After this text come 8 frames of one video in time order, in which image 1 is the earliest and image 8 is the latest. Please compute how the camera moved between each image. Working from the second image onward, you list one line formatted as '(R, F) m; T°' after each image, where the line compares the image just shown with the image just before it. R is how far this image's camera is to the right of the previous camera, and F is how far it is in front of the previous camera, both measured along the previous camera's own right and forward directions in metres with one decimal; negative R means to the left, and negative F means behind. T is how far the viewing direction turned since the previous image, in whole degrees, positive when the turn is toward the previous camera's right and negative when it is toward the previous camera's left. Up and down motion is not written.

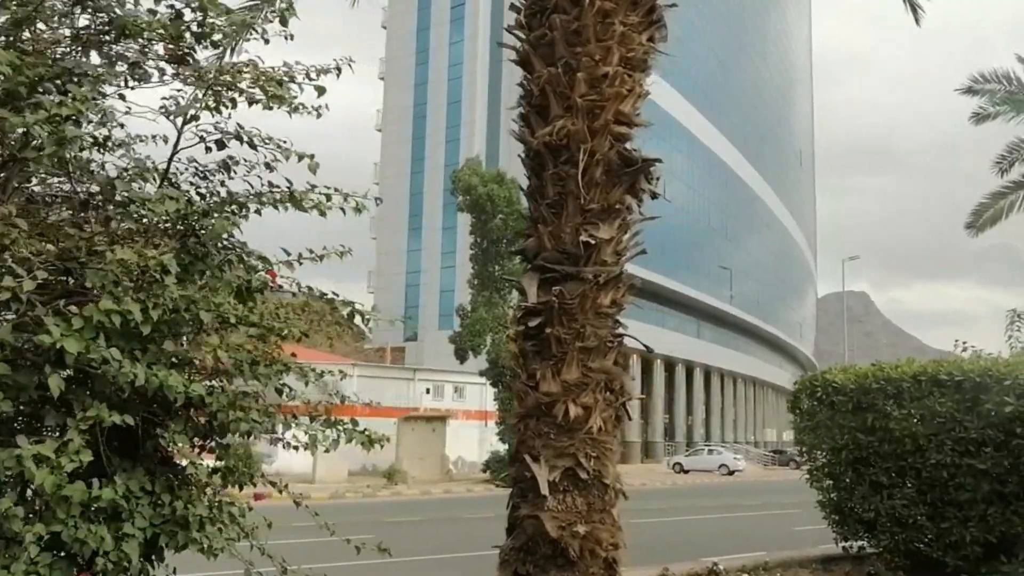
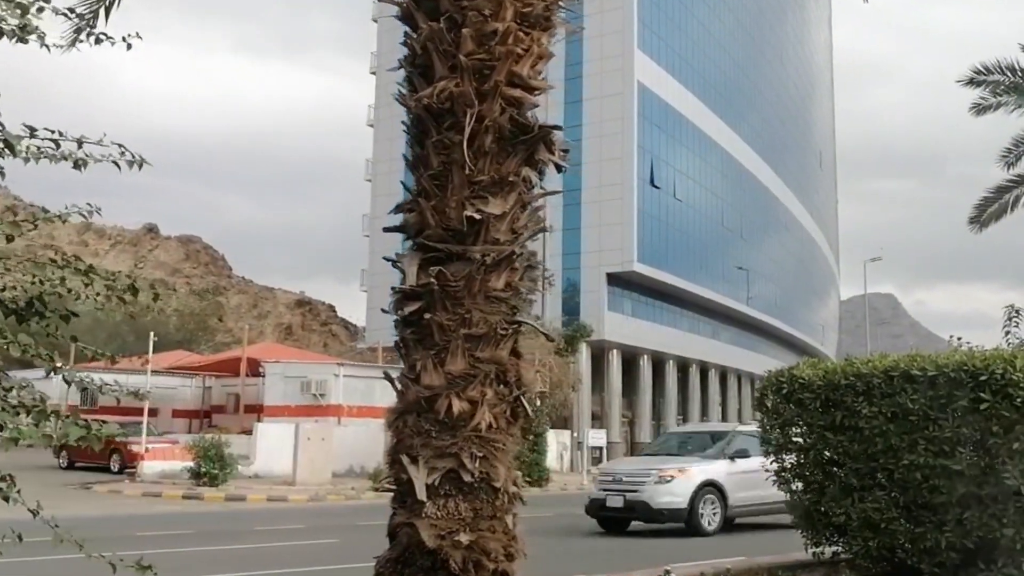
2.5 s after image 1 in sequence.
(+0.6, +0.5) m; -1°
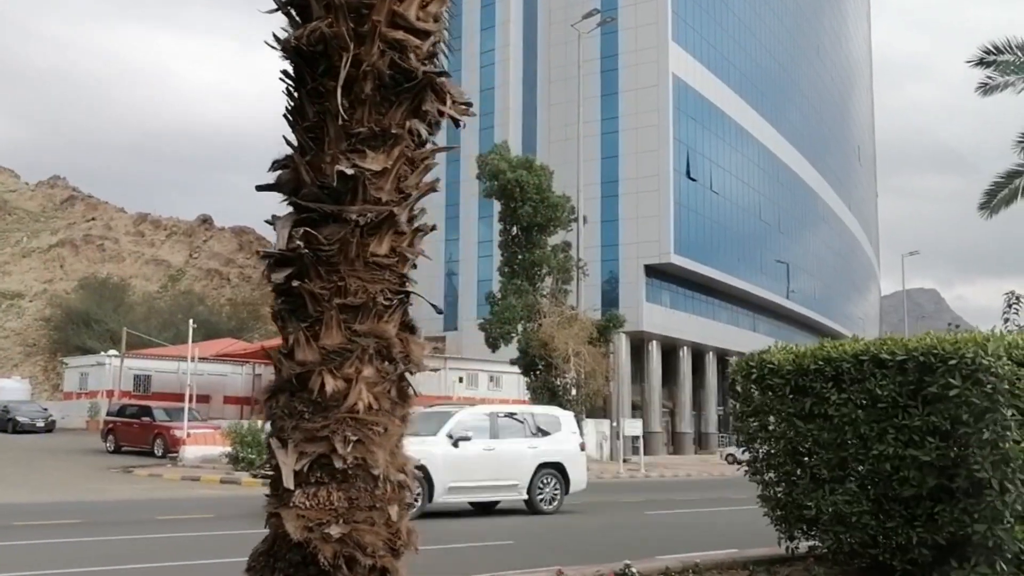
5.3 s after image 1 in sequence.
(+0.6, +0.4) m; -2°
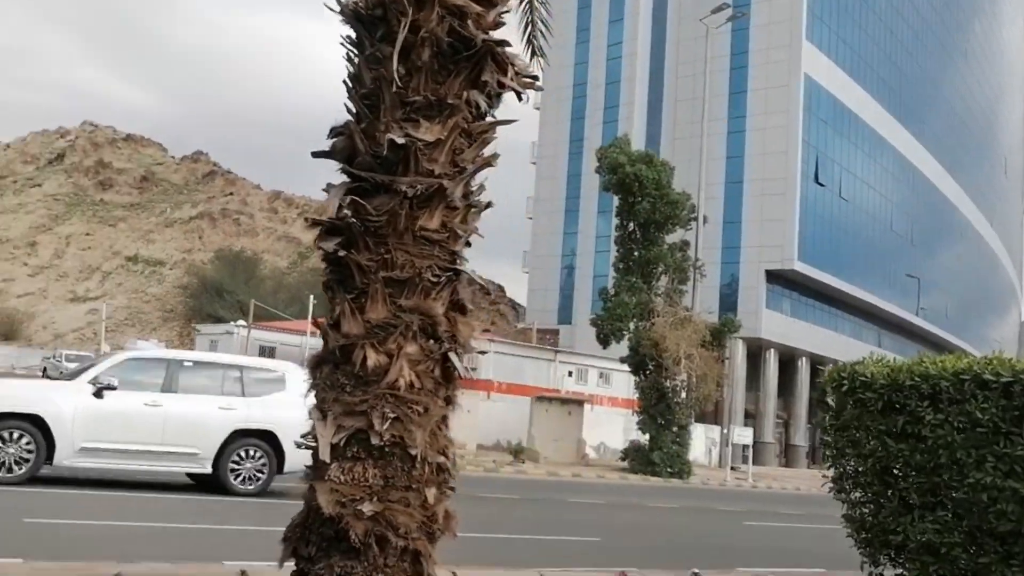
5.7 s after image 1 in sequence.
(+0.2, +0.2) m; -7°
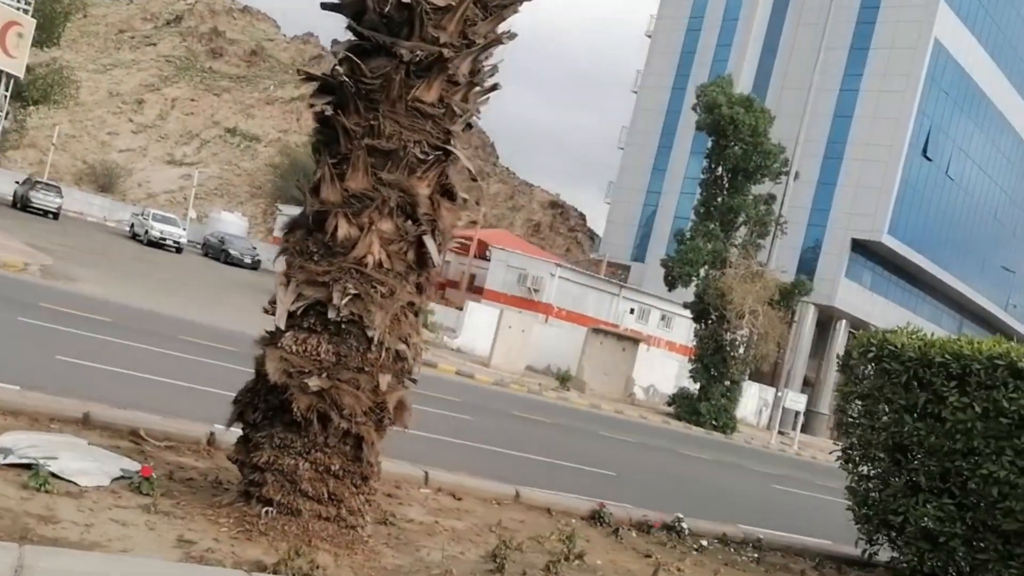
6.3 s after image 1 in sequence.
(+0.3, +0.3) m; -4°
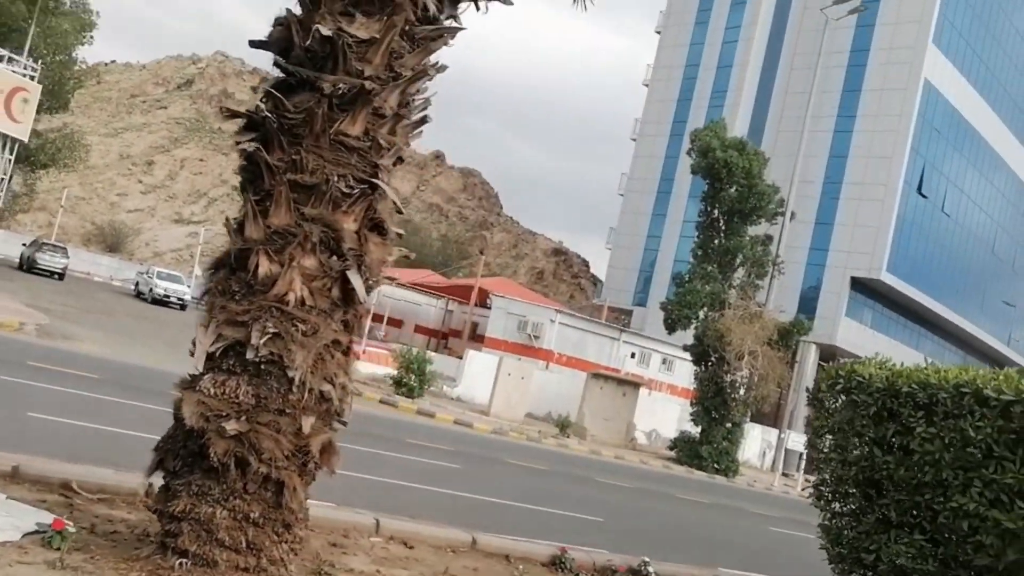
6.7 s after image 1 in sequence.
(+0.2, +0.1) m; 0°
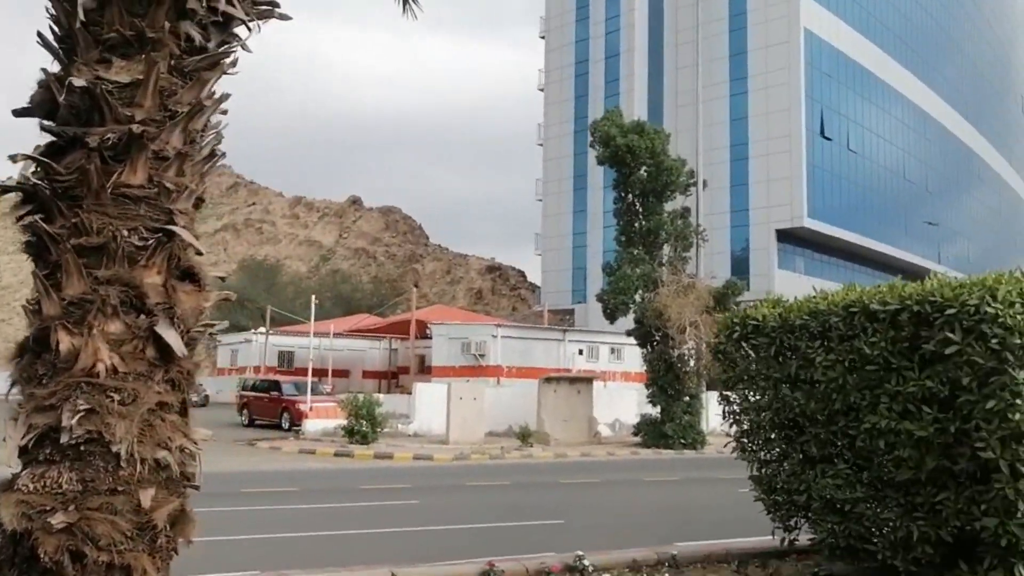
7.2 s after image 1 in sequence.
(+0.3, +0.2) m; +4°
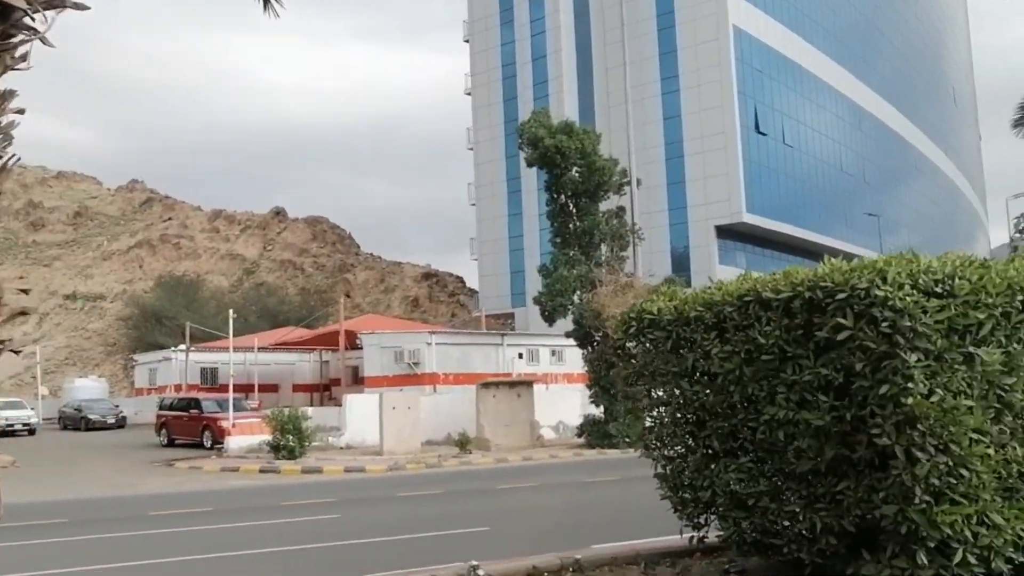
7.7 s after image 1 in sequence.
(+0.2, +0.2) m; +4°
